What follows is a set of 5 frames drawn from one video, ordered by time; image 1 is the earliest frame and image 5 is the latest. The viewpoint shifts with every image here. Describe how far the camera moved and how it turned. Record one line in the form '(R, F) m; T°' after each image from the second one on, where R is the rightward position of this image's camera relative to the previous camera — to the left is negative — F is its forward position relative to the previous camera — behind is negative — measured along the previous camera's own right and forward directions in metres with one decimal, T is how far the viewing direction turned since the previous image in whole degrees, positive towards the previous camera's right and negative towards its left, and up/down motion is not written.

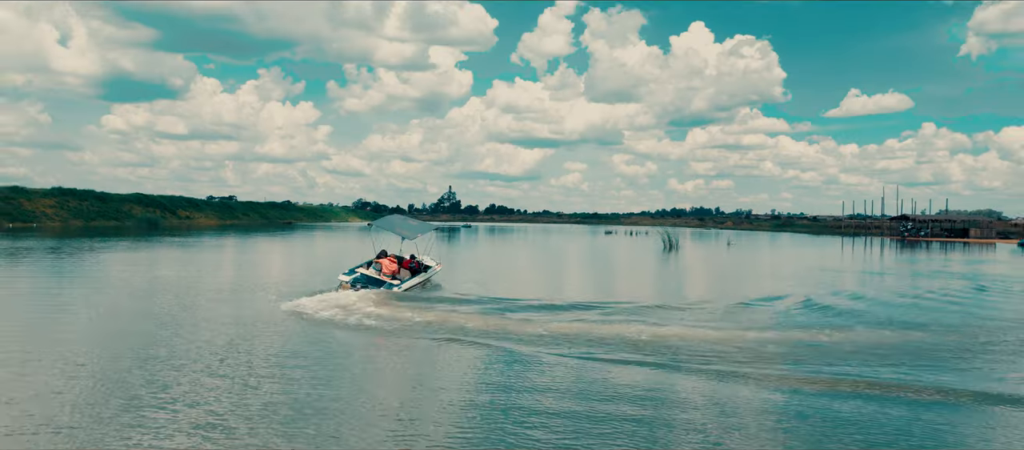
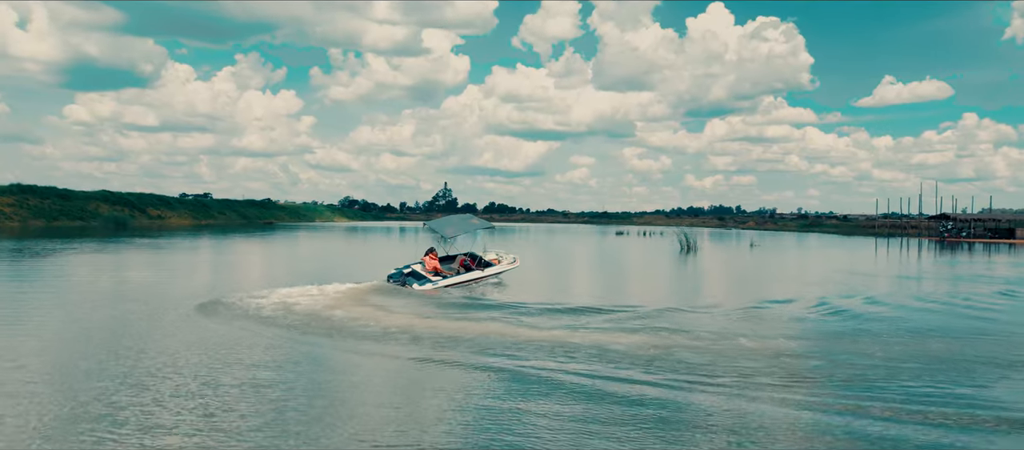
(0.0, +3.4) m; 0°
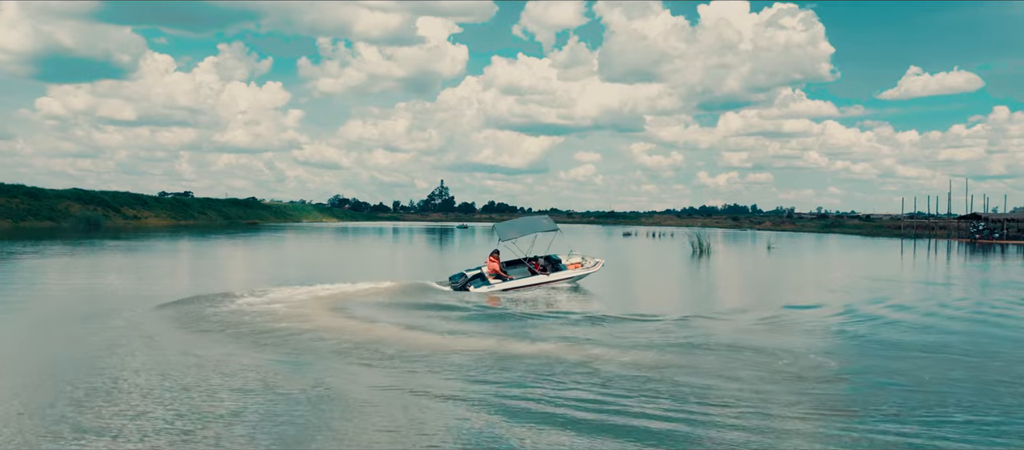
(0.0, +2.2) m; 0°
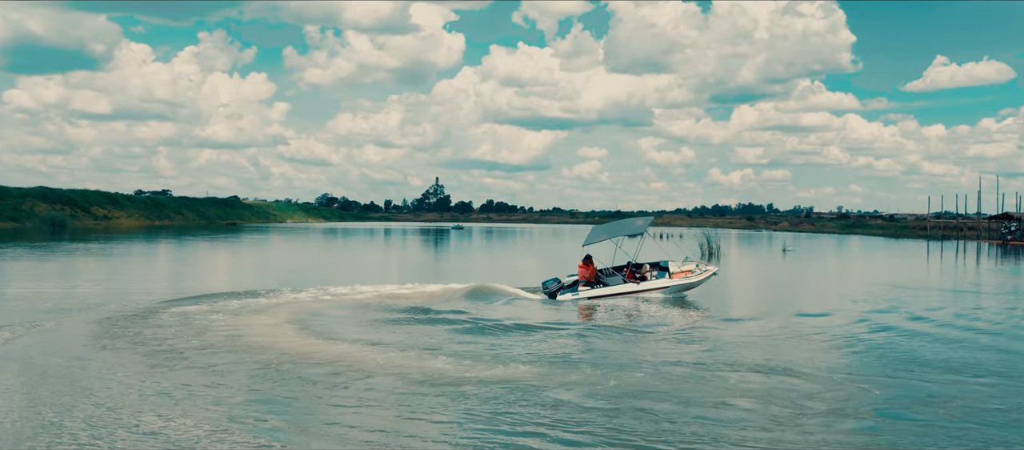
(0.0, +2.1) m; 0°
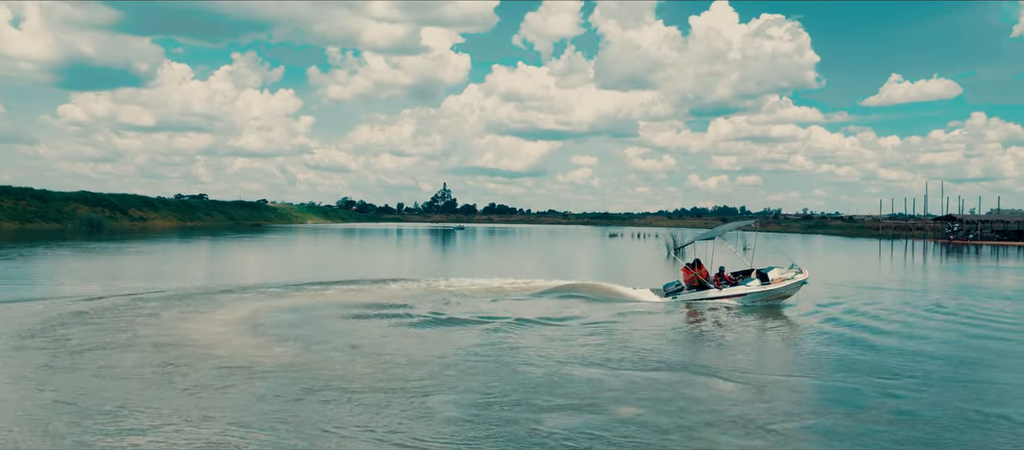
(0.0, -3.8) m; 0°
